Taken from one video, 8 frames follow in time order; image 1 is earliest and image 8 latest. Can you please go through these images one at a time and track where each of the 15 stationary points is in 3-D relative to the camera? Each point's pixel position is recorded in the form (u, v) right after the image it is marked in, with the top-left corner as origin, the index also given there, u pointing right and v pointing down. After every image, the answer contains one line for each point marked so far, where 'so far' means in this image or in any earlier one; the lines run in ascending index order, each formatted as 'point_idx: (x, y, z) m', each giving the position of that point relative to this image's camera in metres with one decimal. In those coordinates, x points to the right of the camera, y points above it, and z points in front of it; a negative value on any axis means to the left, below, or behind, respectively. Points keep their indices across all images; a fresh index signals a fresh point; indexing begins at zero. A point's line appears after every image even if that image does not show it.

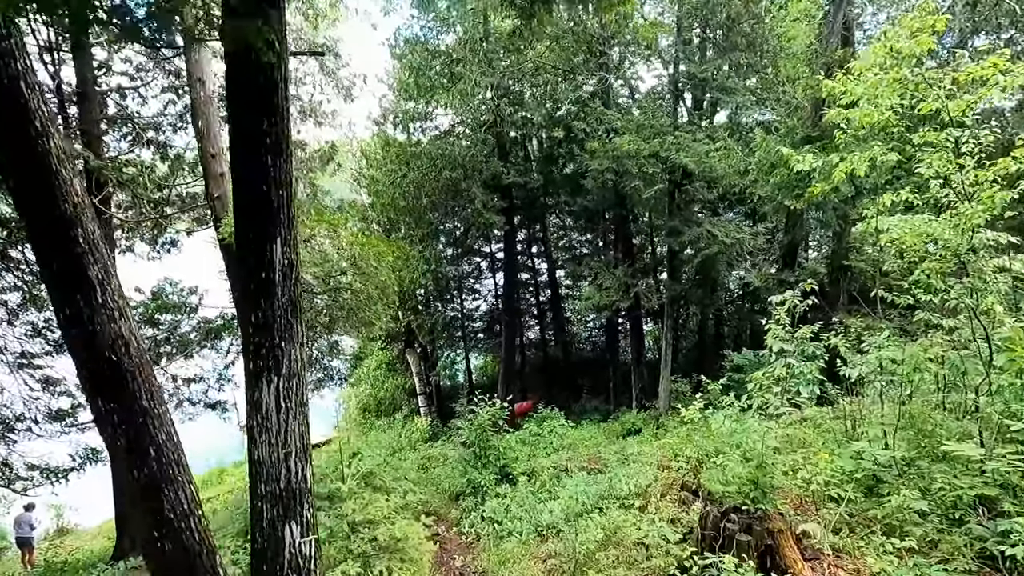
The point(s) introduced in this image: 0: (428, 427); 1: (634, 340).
0: (-2.1, -3.4, +15.5) m
1: (+2.4, -1.0, +12.5) m
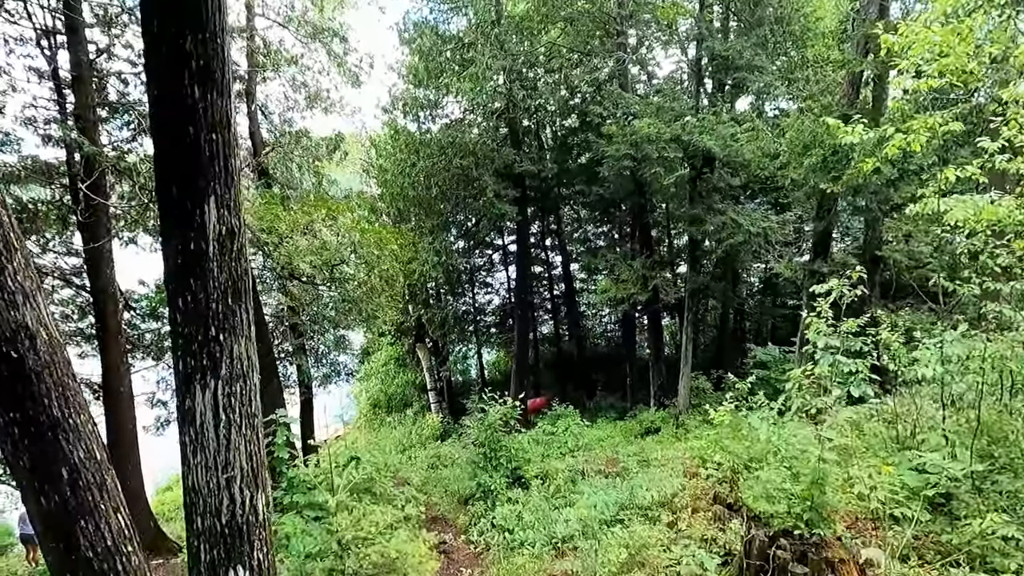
0: (-1.8, -3.3, +15.1) m
1: (+2.7, -0.9, +12.0) m
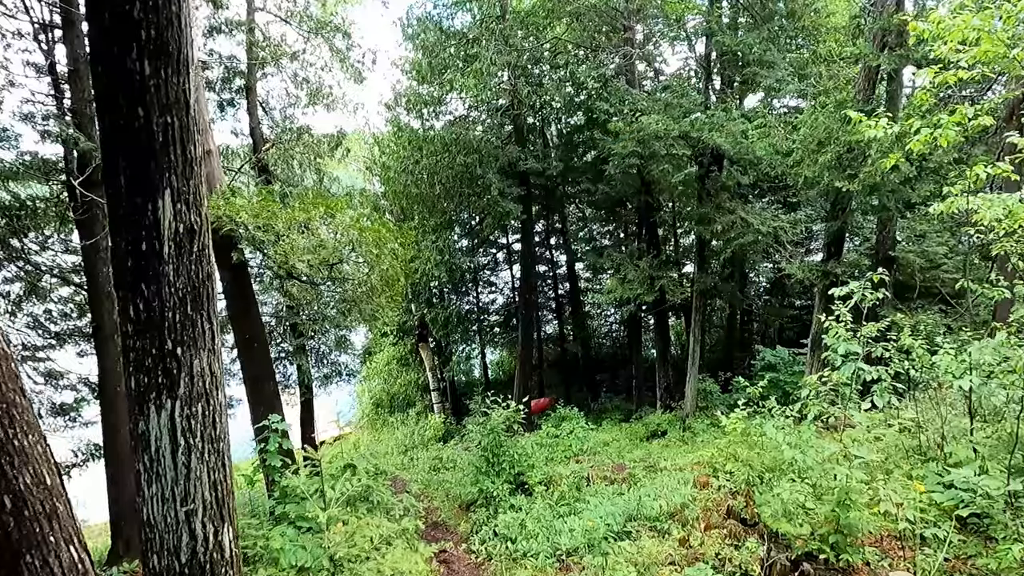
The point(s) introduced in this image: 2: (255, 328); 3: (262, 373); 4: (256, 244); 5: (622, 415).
0: (-1.7, -3.3, +14.9) m
1: (+2.8, -0.9, +11.8) m
2: (-2.5, -0.4, +6.0) m
3: (-2.4, -0.8, +6.1) m
4: (-2.3, +0.4, +5.6) m
5: (+2.3, -2.7, +13.2) m
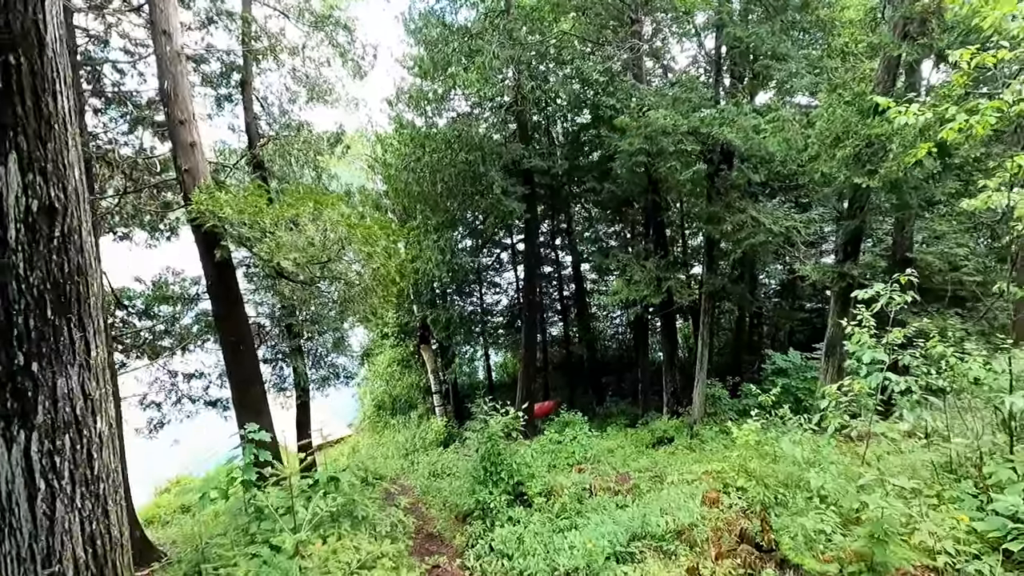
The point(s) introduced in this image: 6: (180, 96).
0: (-1.6, -3.3, +14.6) m
1: (+2.8, -0.9, +11.4) m
2: (-2.5, -0.4, +5.8) m
3: (-2.4, -0.8, +5.8) m
4: (-2.3, +0.4, +5.4) m
5: (+2.4, -2.7, +12.9) m
6: (-2.8, +1.6, +5.3) m
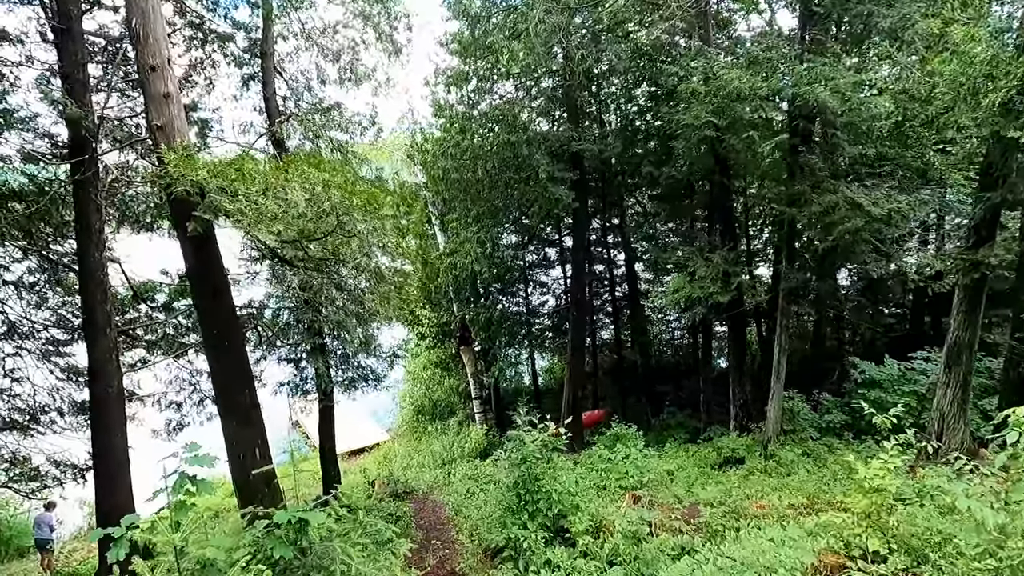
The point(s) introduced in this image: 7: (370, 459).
0: (-0.6, -3.2, +13.6) m
1: (+3.6, -0.9, +10.0) m
2: (-2.2, -0.3, +4.8) m
3: (-2.1, -0.7, +4.8) m
4: (-2.1, +0.5, +4.4) m
5: (+3.2, -2.7, +11.5) m
6: (-2.5, +1.8, +4.4) m
7: (-3.5, -4.2, +15.2) m
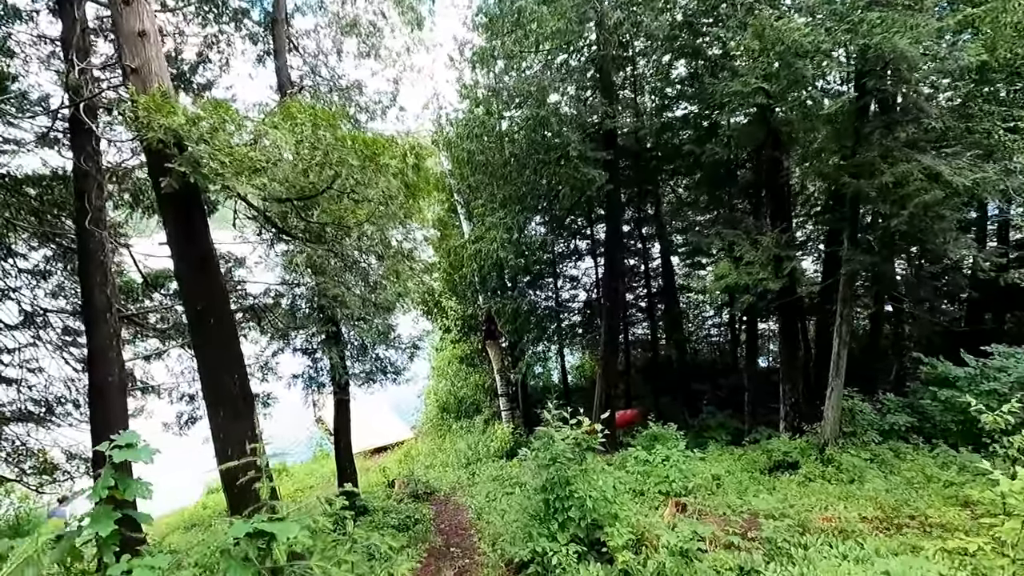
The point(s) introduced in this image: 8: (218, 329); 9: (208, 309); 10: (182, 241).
0: (0.0, -3.0, +12.9) m
1: (+4.0, -0.7, +9.2) m
2: (-2.0, -0.1, +4.2) m
3: (-2.0, -0.5, +4.2) m
4: (-1.9, +0.7, +3.8) m
5: (+3.7, -2.5, +10.7) m
6: (-2.4, +2.0, +3.8) m
7: (-2.8, -4.0, +14.6) m
8: (-2.0, -0.3, +4.2) m
9: (-2.0, -0.1, +4.2) m
10: (-2.2, +0.3, +4.1) m
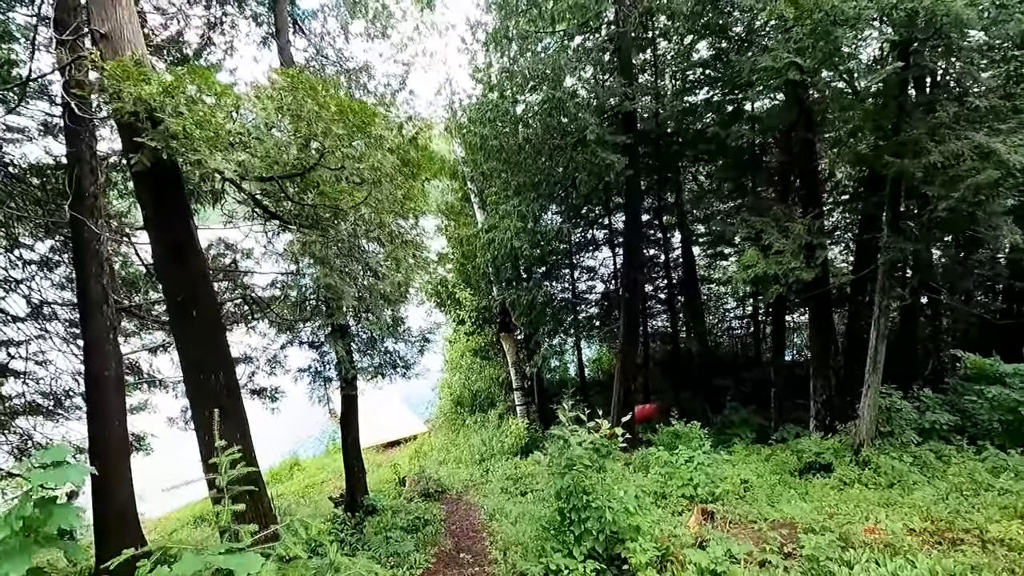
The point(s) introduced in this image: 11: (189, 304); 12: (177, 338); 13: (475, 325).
0: (+0.3, -2.9, +12.5) m
1: (+4.2, -0.6, +8.7) m
2: (-1.9, 0.0, +3.9) m
3: (-1.9, -0.4, +3.9) m
4: (-1.8, +0.8, +3.4) m
5: (+4.0, -2.4, +10.2) m
6: (-2.3, +2.0, +3.5) m
7: (-2.4, -3.8, +14.3) m
8: (-1.9, -0.2, +3.9) m
9: (-2.0, -0.1, +3.8) m
10: (-2.1, +0.4, +3.8) m
11: (-2.0, -0.1, +3.8) m
12: (-2.1, -0.3, +3.9) m
13: (-0.9, -0.9, +14.3) m
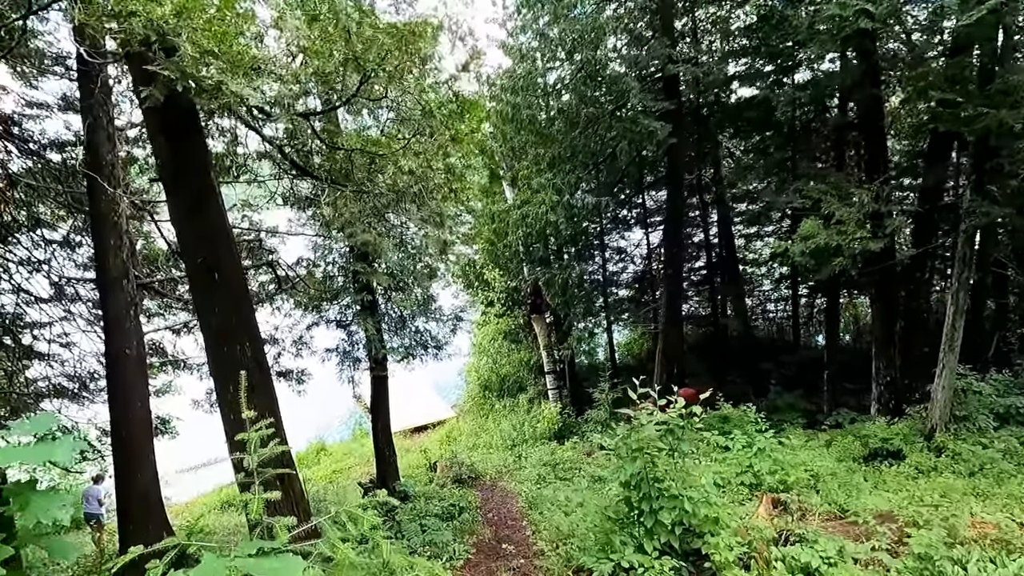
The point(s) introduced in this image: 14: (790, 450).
0: (+0.9, -2.5, +12.1) m
1: (+4.7, -0.3, +8.1) m
2: (-1.6, +0.2, +3.4) m
3: (-1.6, -0.2, +3.5) m
4: (-1.5, +1.0, +3.0) m
5: (+4.5, -2.0, +9.6) m
6: (-2.0, +2.2, +3.0) m
7: (-1.8, -3.4, +14.0) m
8: (-1.6, 0.0, +3.5) m
9: (-1.6, +0.1, +3.4) m
10: (-1.8, +0.6, +3.3) m
11: (-1.6, +0.1, +3.4) m
12: (-1.7, -0.1, +3.4) m
13: (-0.2, -0.4, +13.8) m
14: (+2.9, -1.7, +6.5) m
